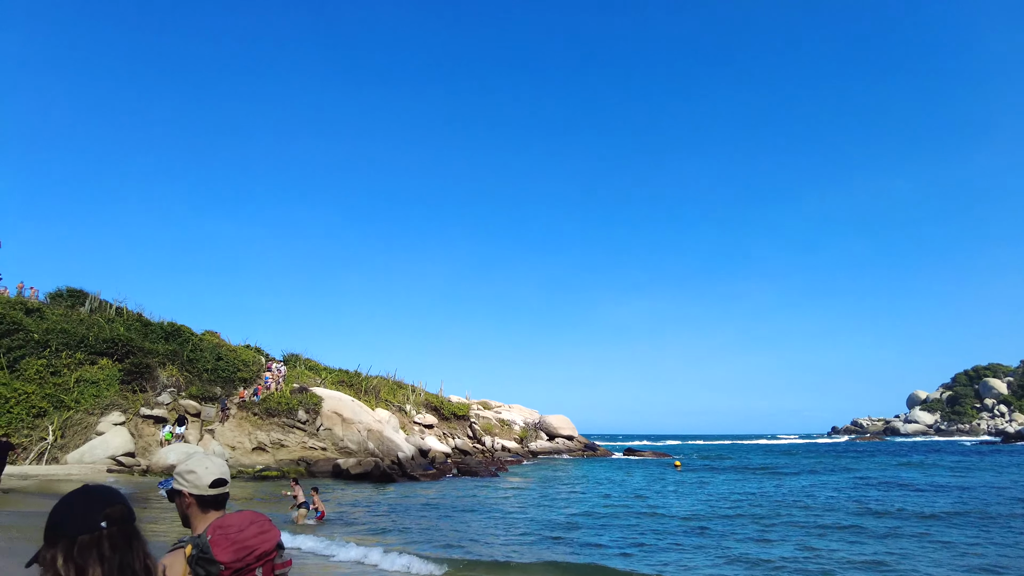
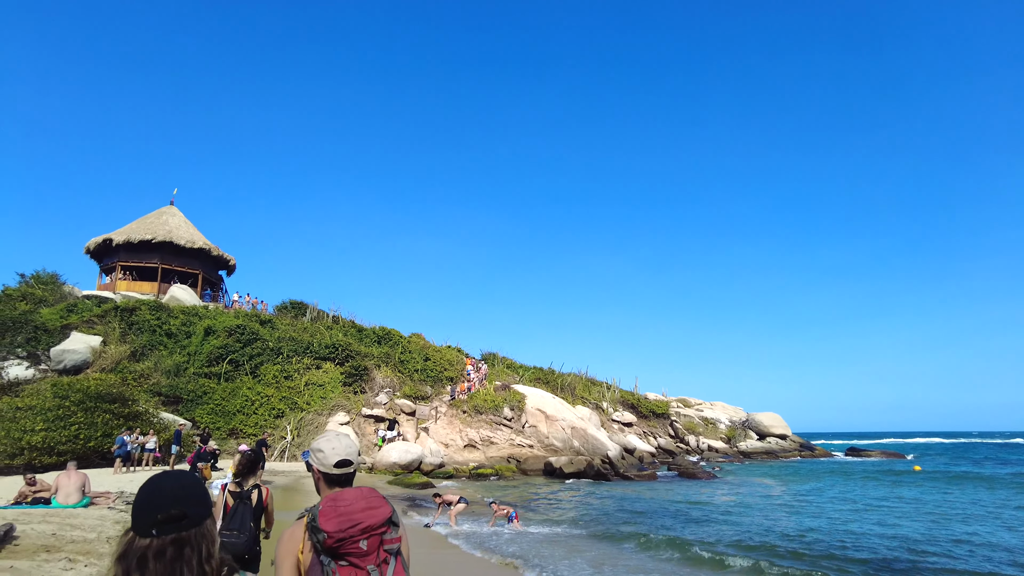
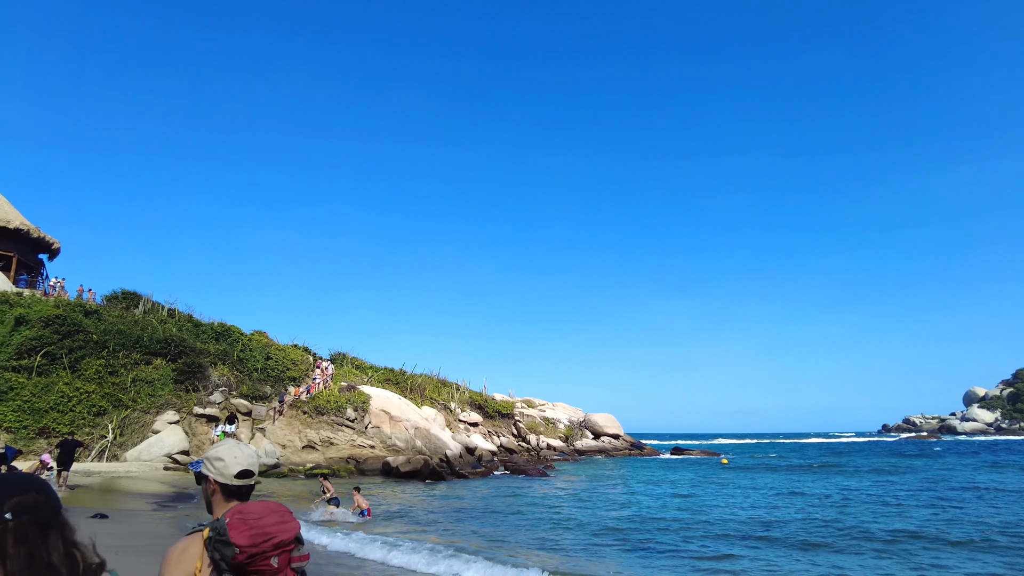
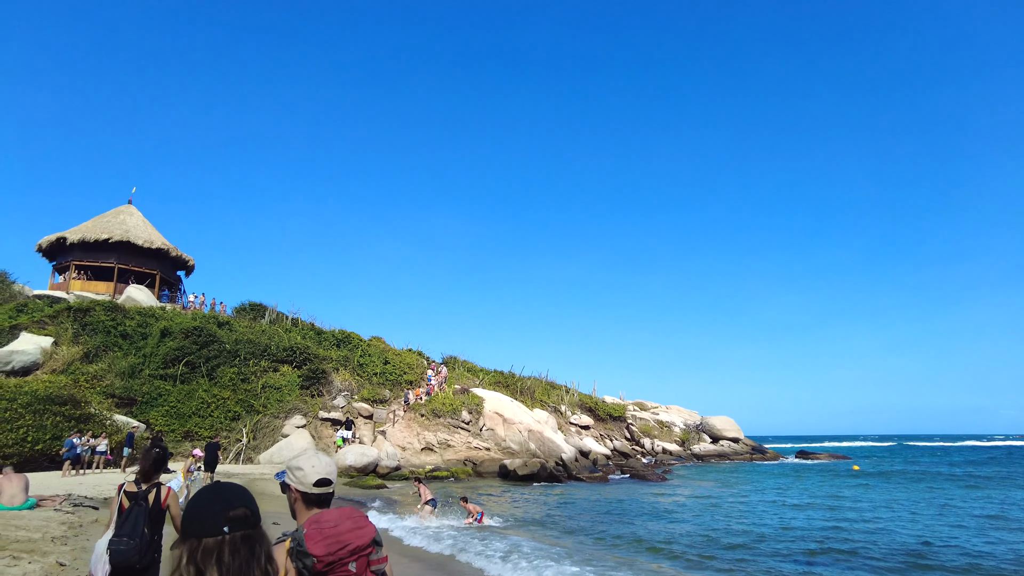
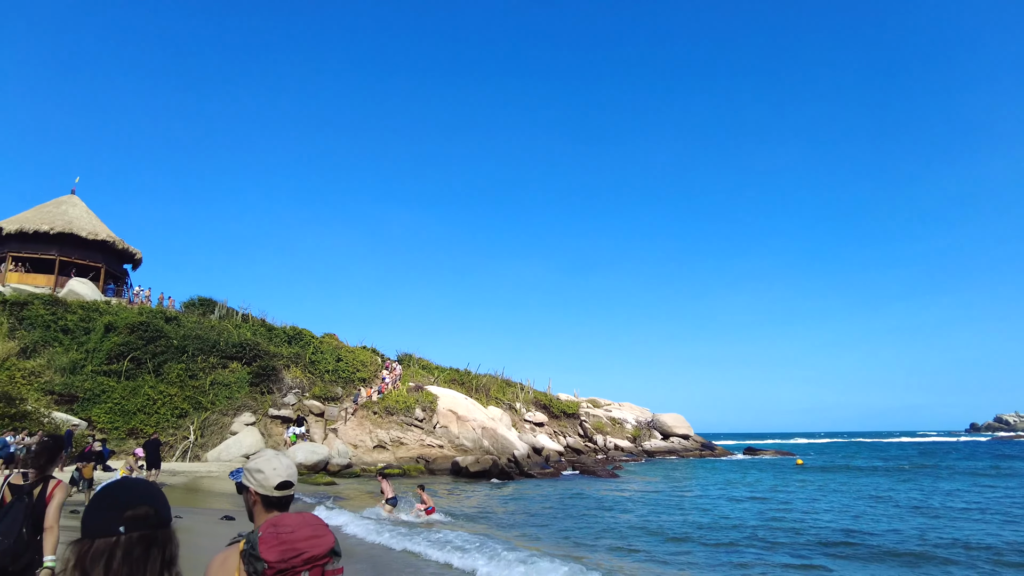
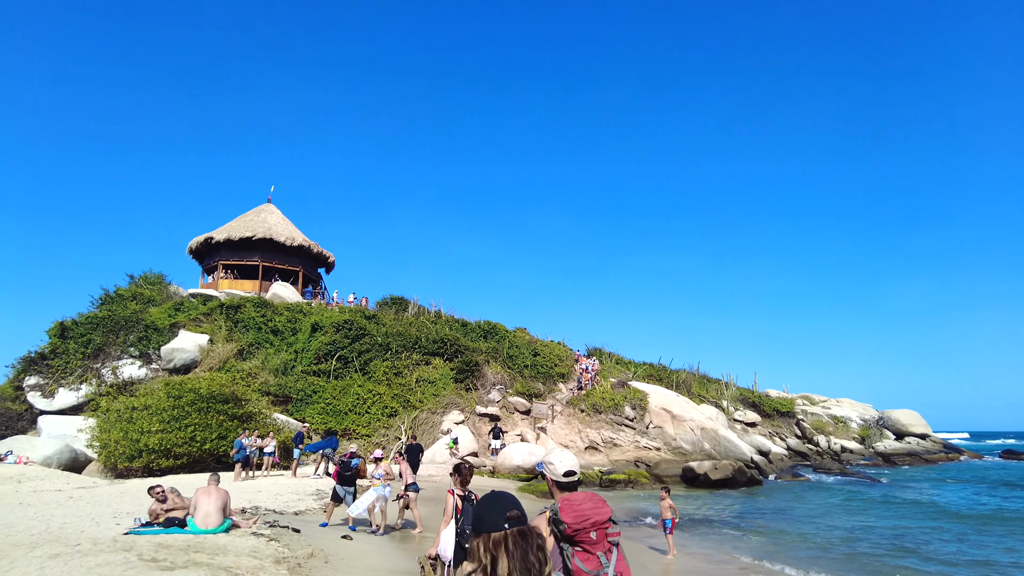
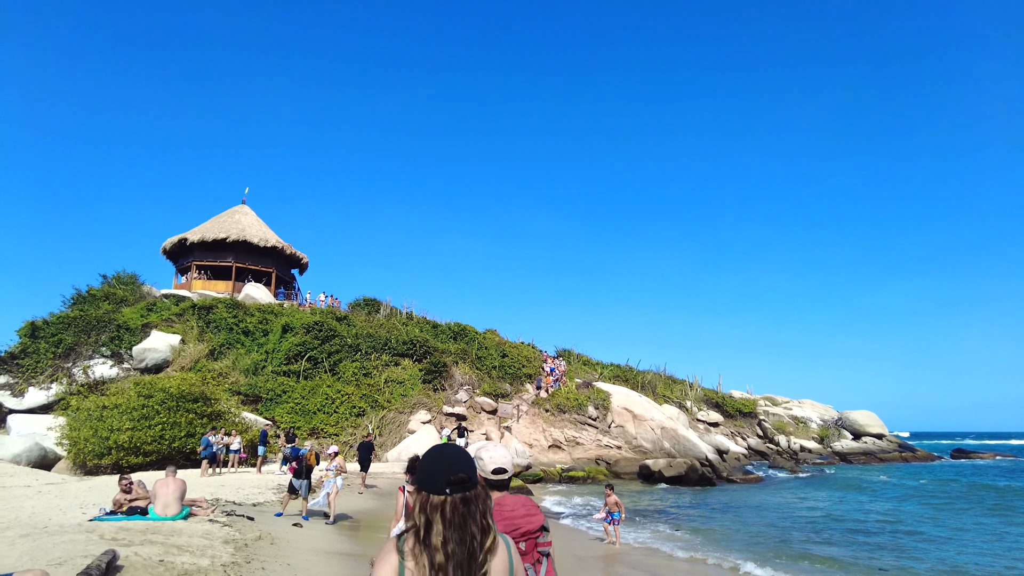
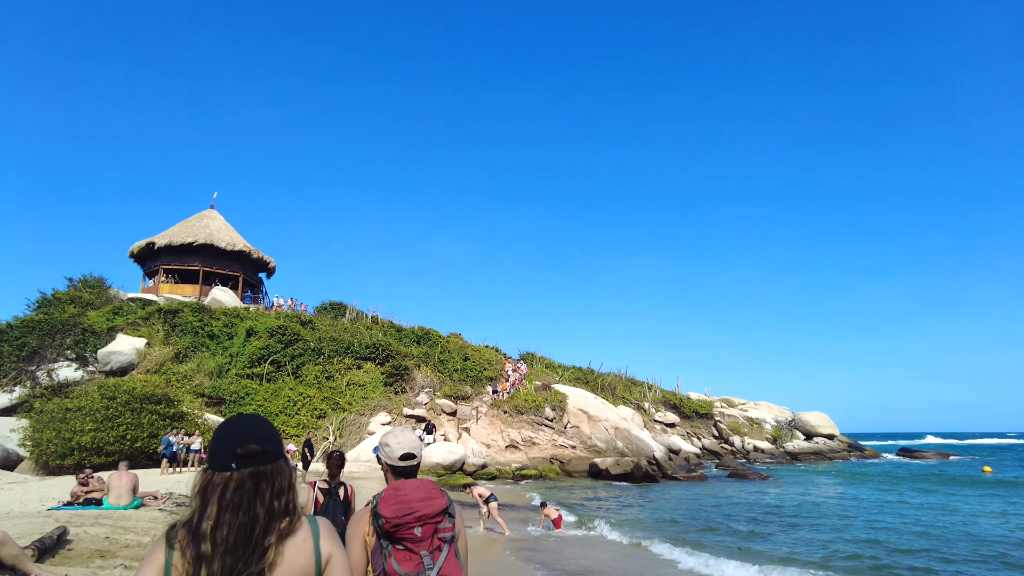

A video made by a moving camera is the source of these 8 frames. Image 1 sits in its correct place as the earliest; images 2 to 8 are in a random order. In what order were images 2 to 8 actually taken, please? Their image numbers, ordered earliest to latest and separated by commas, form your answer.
3, 5, 4, 2, 8, 7, 6
